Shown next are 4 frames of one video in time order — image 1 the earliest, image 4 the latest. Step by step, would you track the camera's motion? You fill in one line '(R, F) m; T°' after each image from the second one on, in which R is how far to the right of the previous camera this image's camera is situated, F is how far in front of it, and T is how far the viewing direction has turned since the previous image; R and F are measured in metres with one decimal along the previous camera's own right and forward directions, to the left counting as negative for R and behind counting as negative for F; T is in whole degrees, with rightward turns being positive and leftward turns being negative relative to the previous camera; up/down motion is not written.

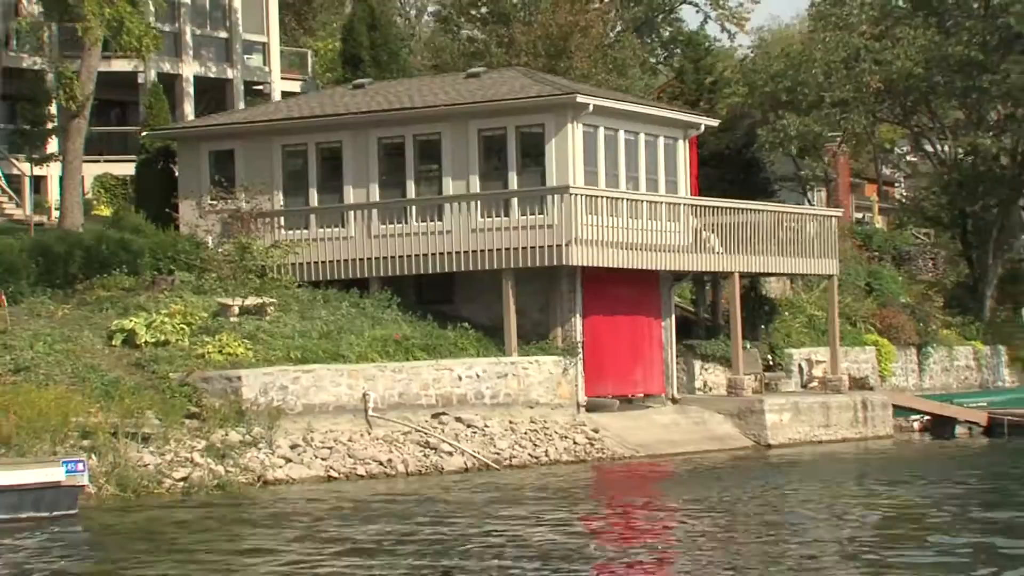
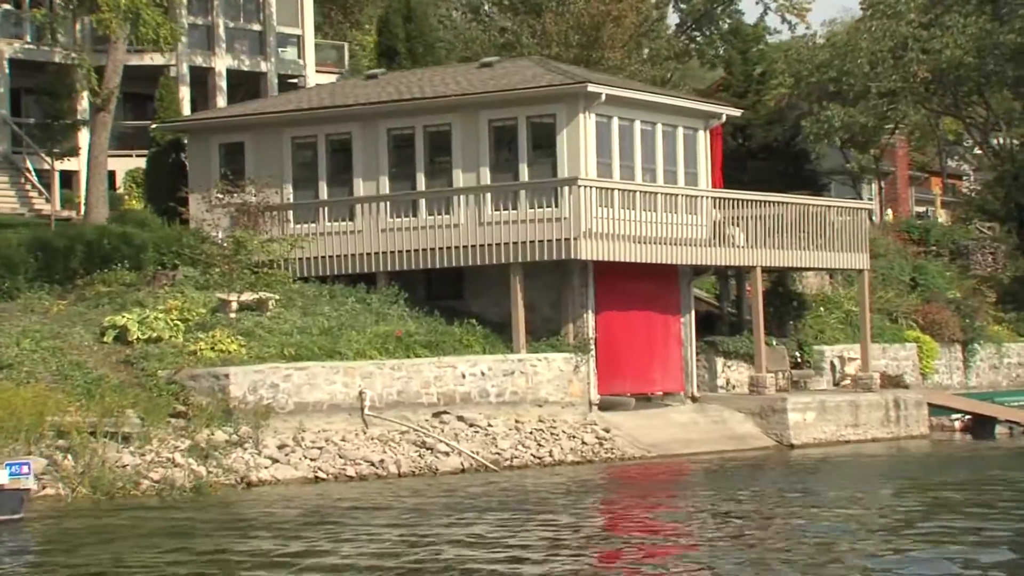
(+1.0, +0.9) m; -2°
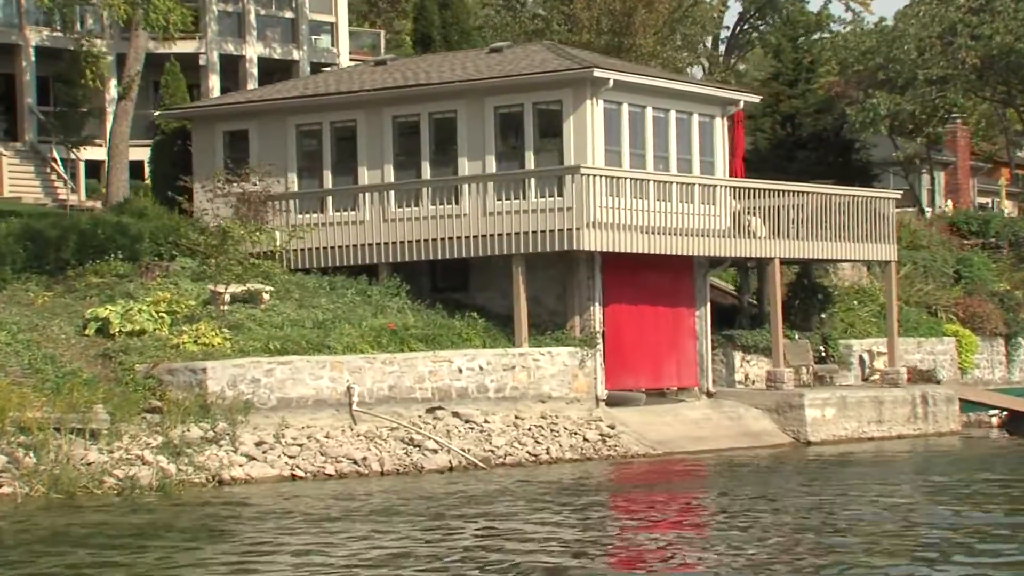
(+1.1, +1.0) m; -2°
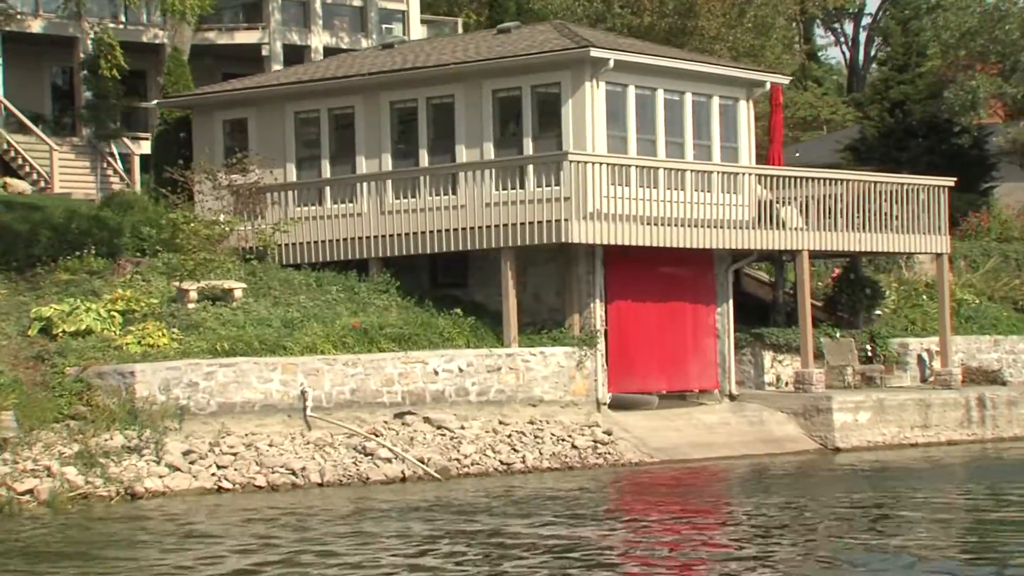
(+2.6, +2.1) m; -5°
